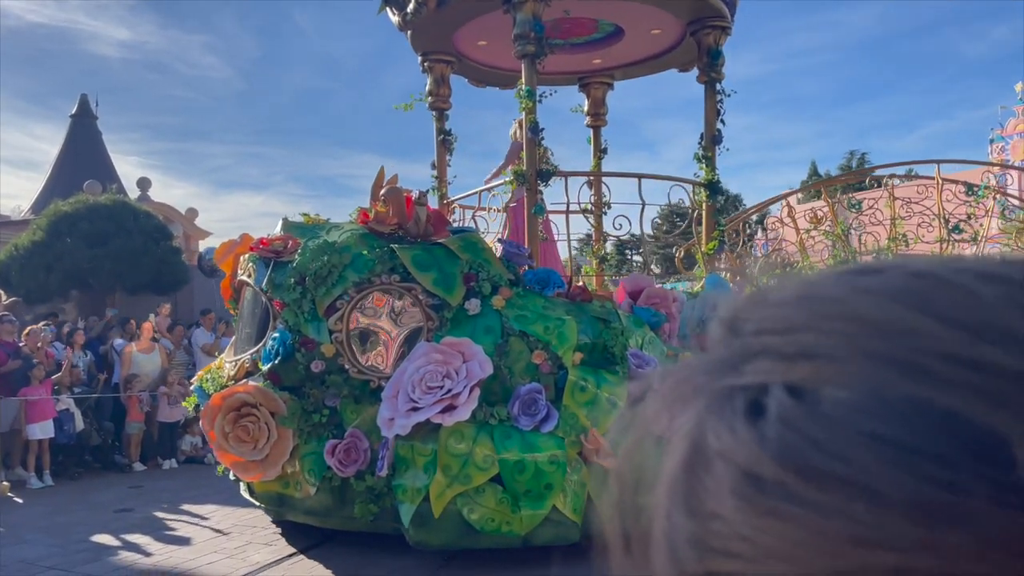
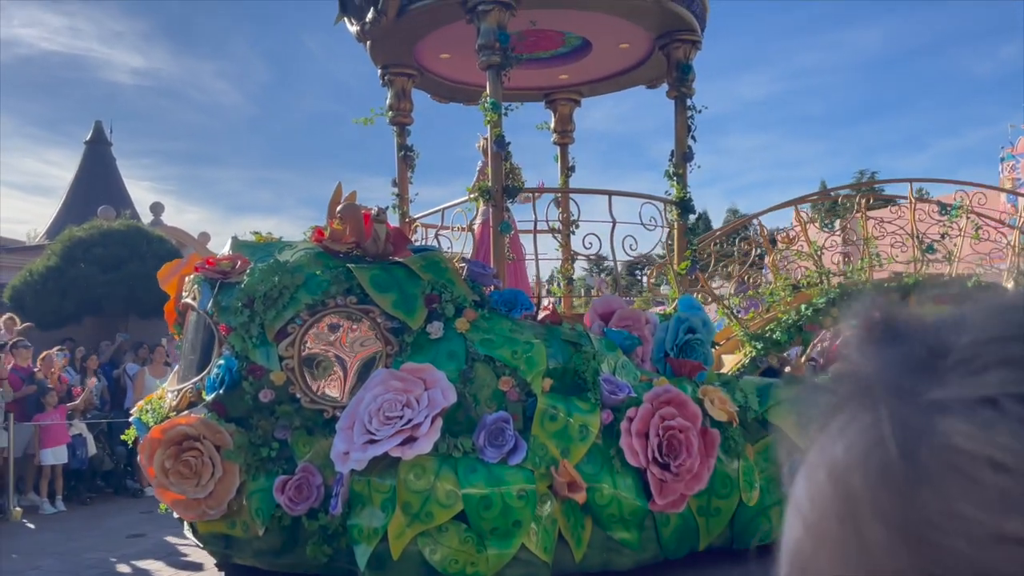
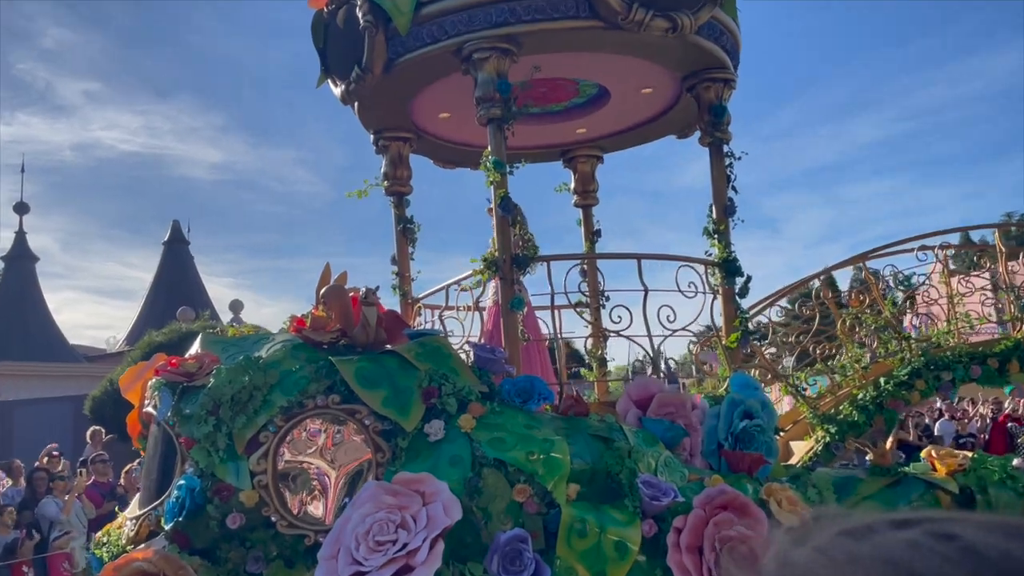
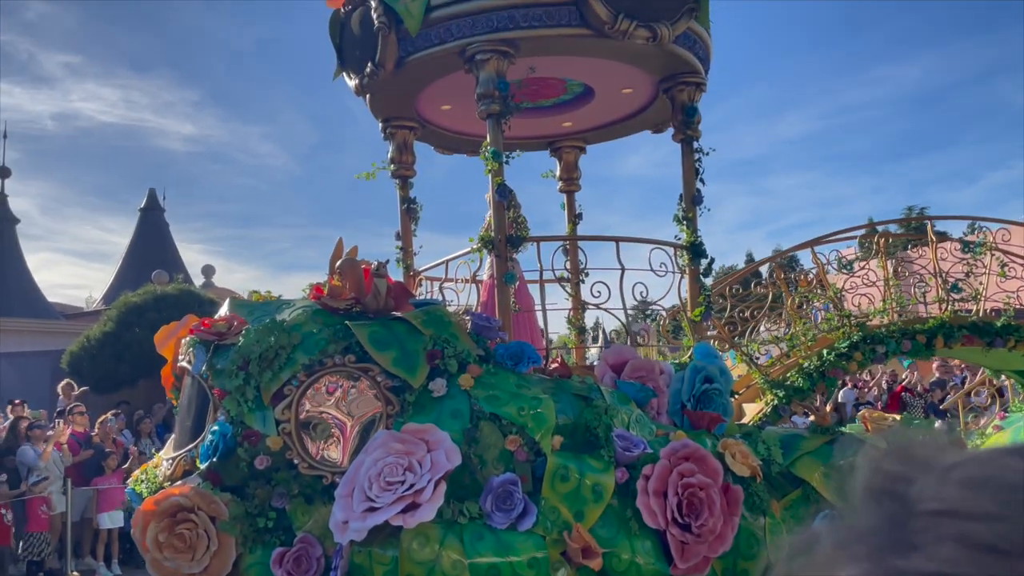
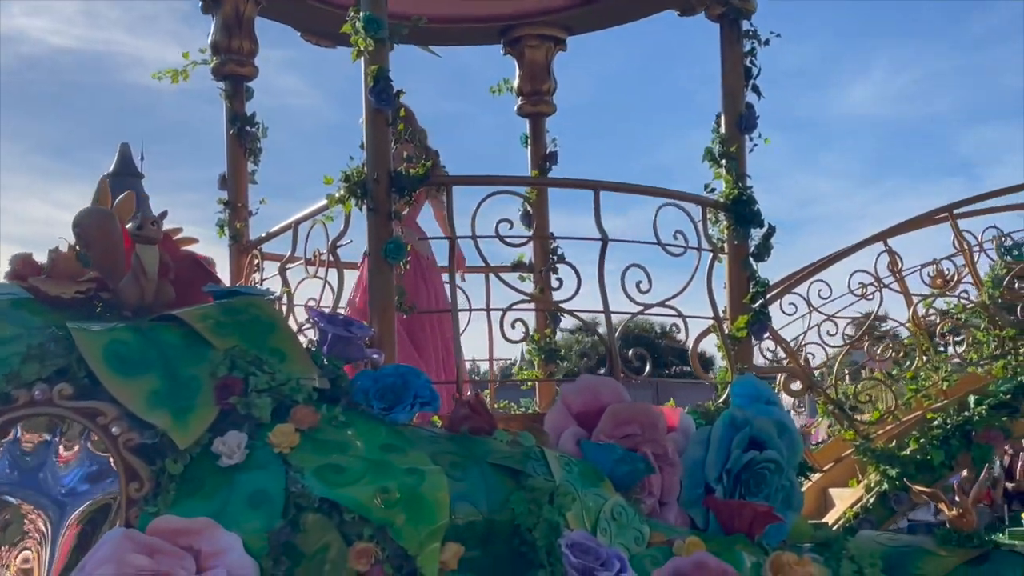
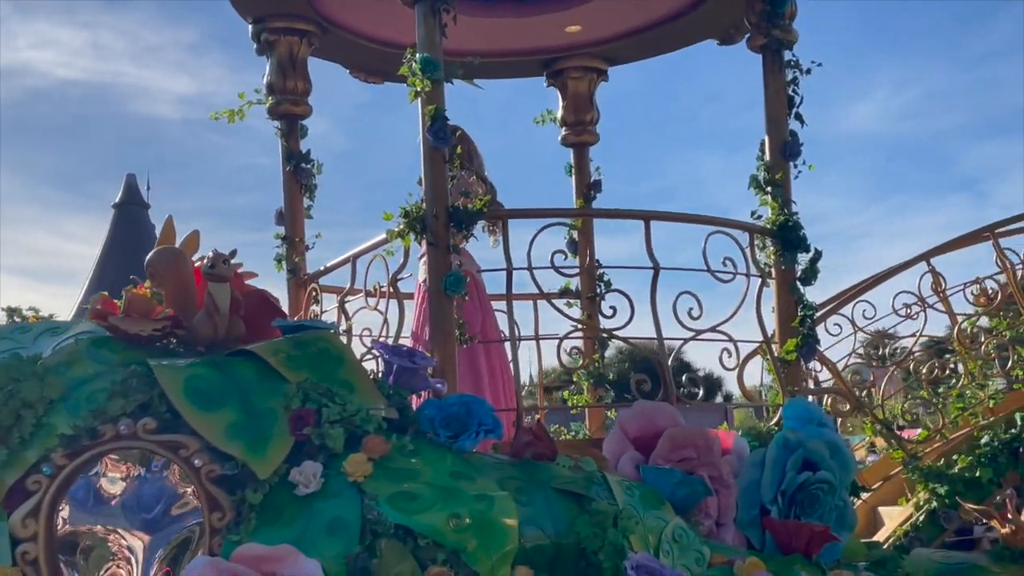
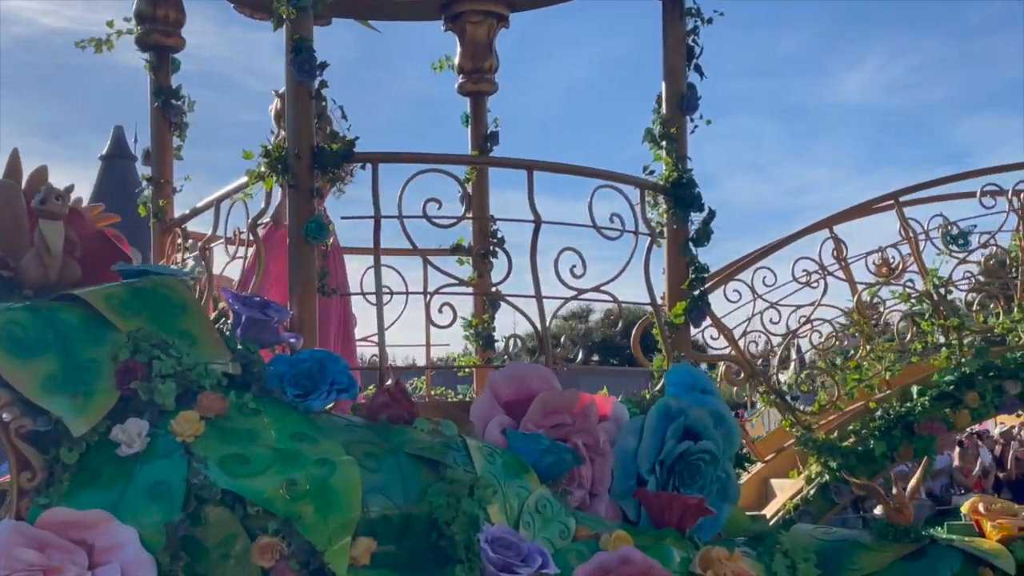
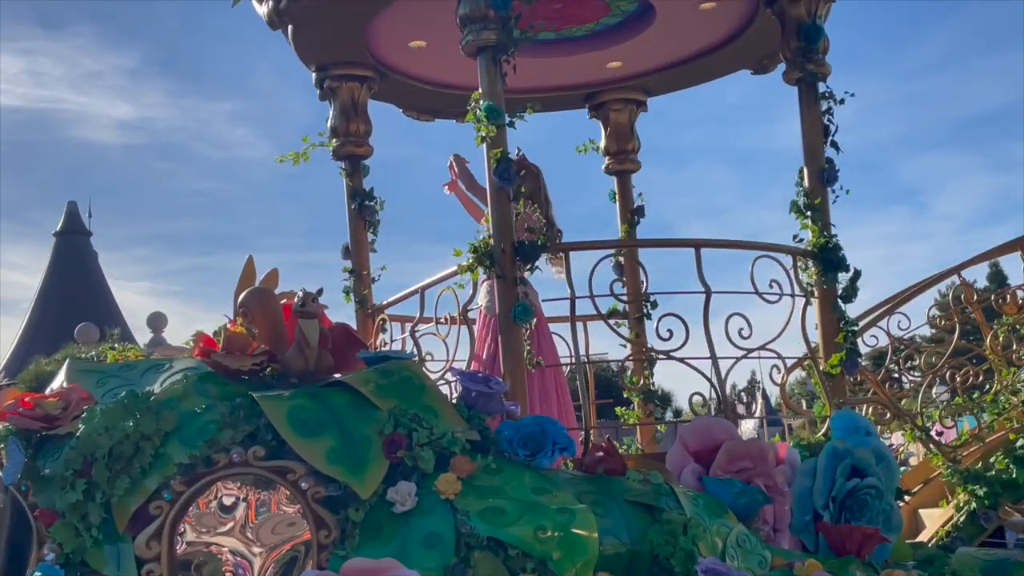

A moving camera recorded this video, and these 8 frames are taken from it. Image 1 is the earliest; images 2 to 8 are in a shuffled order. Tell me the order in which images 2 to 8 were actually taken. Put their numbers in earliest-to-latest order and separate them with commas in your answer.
2, 4, 3, 8, 6, 5, 7
